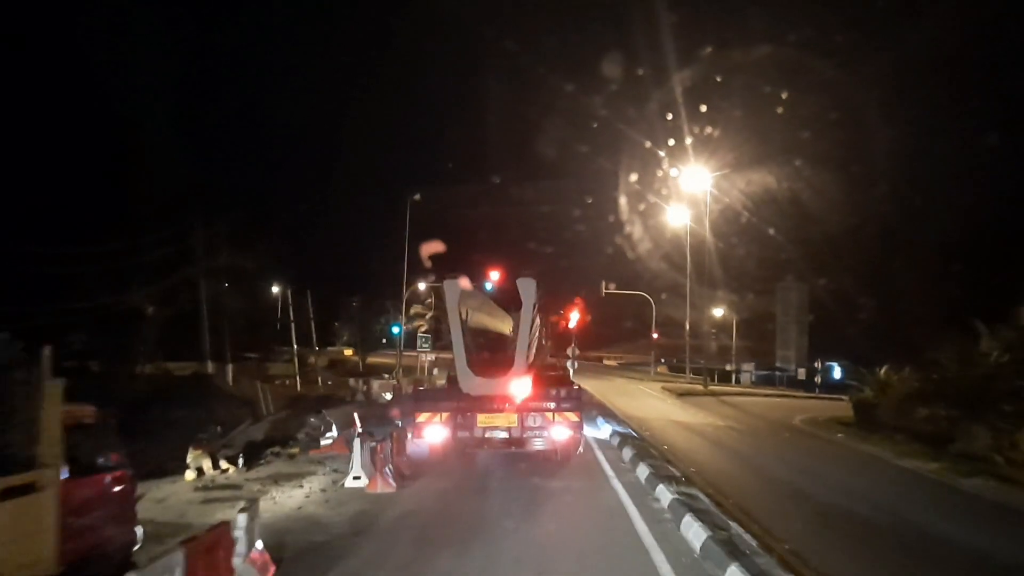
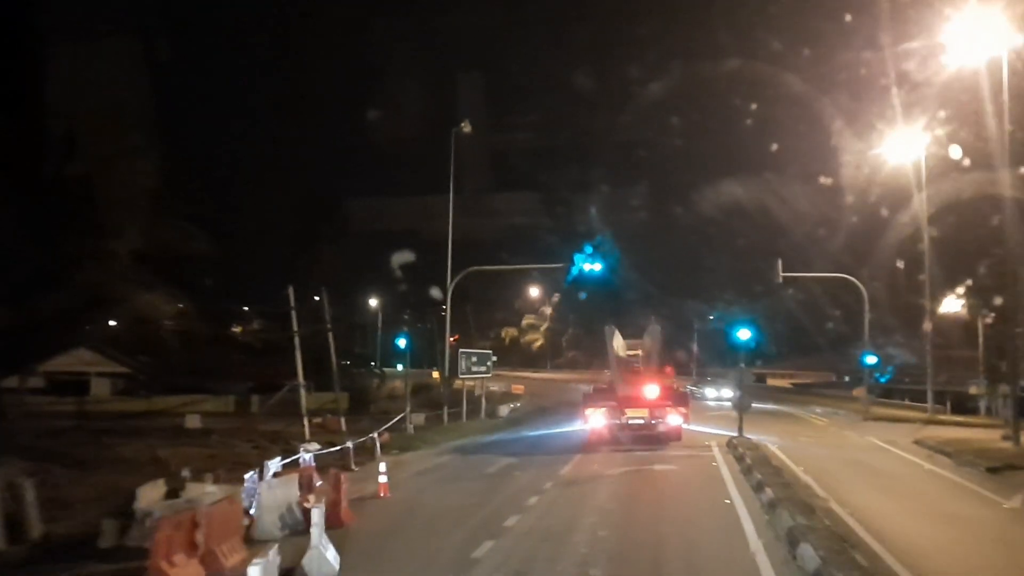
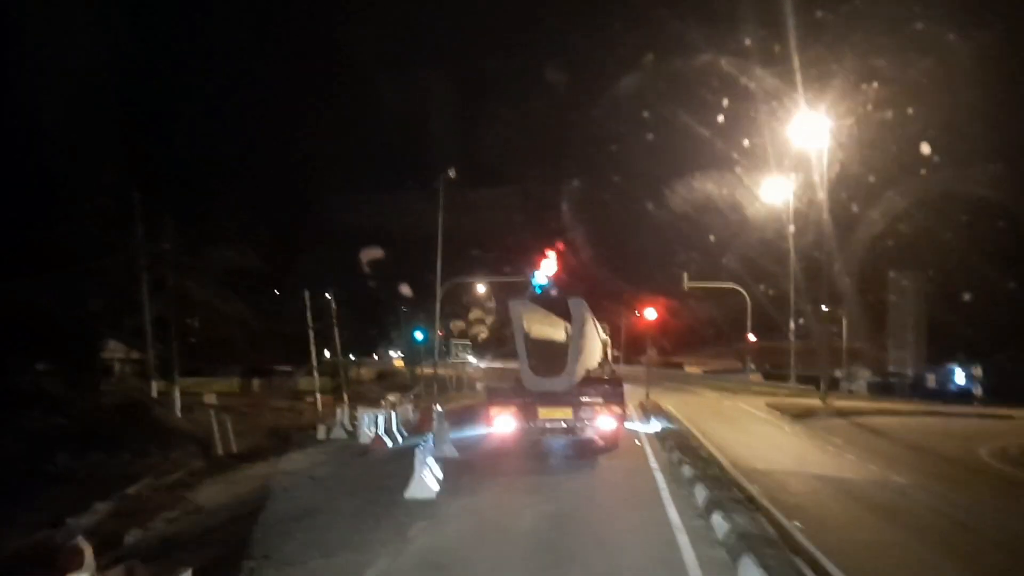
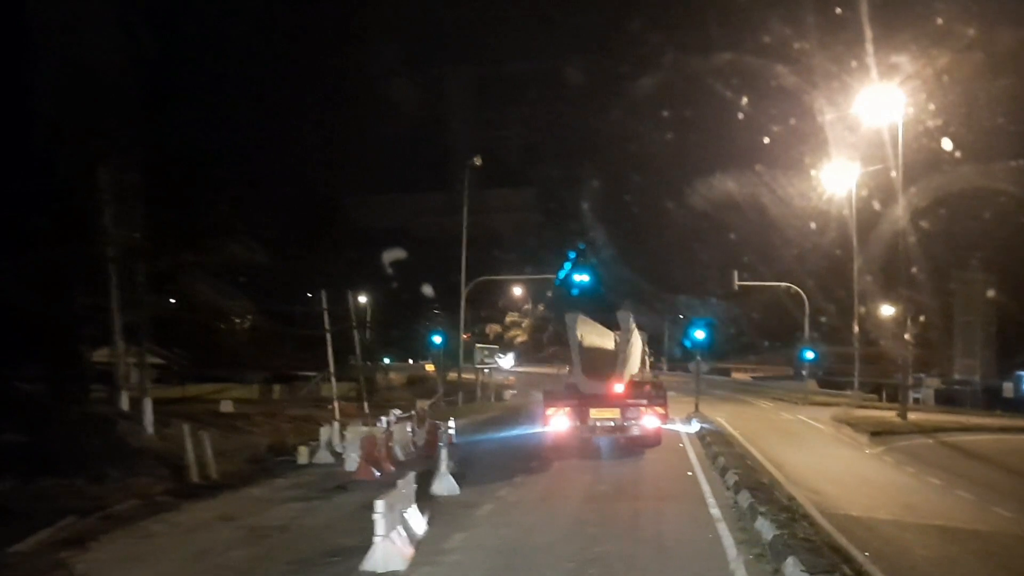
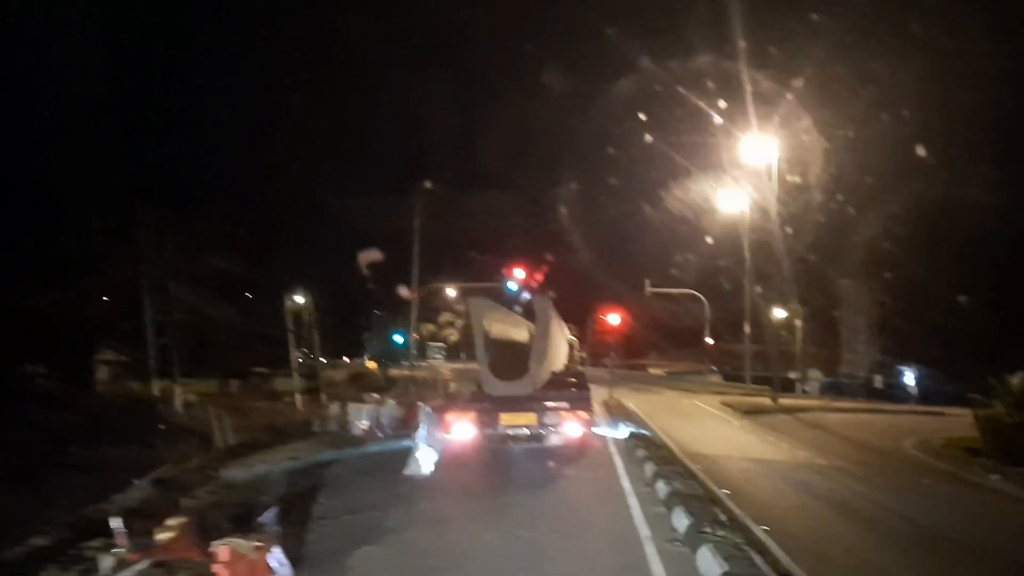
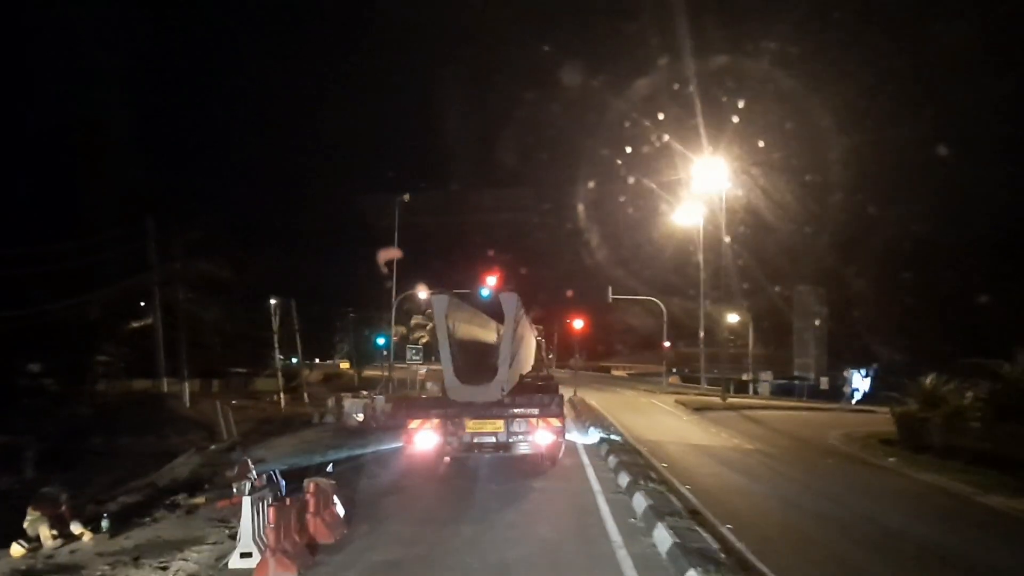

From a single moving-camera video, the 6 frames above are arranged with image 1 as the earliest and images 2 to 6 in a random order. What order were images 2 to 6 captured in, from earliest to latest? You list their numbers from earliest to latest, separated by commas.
6, 5, 3, 4, 2
